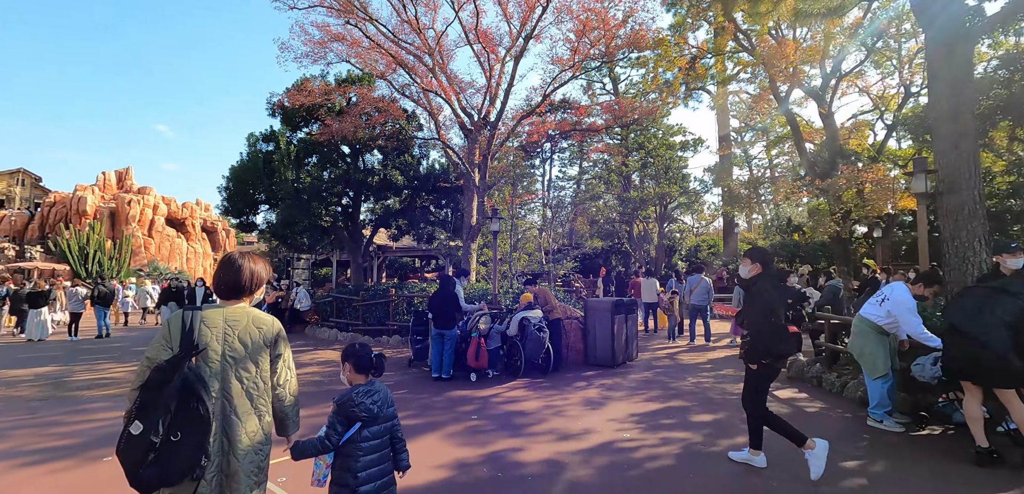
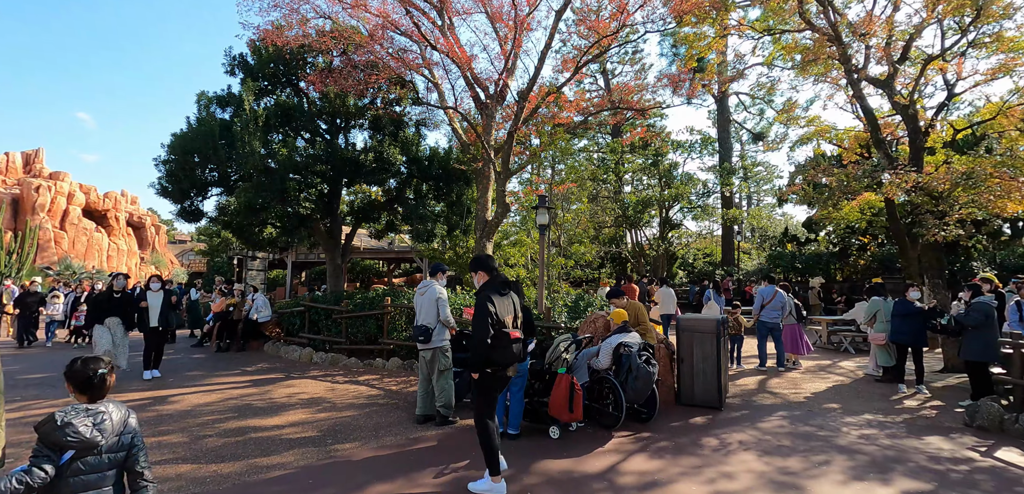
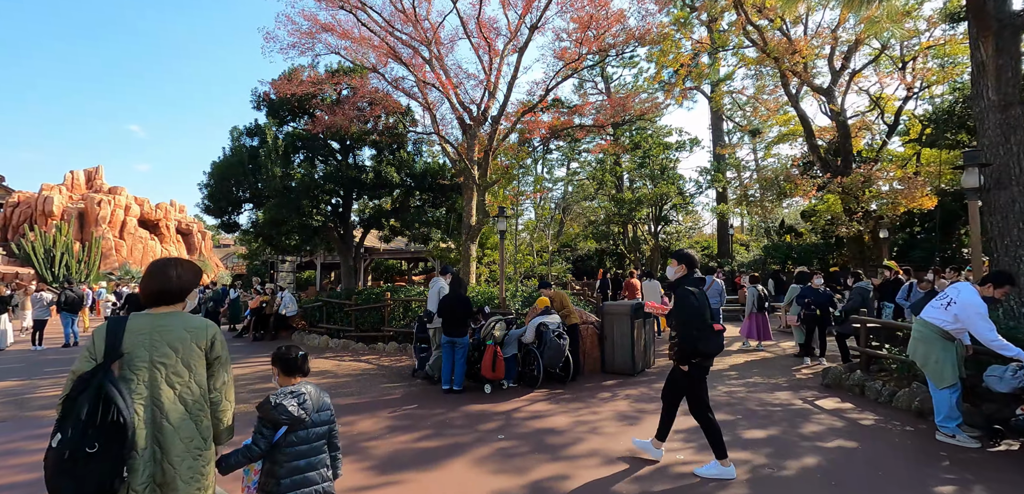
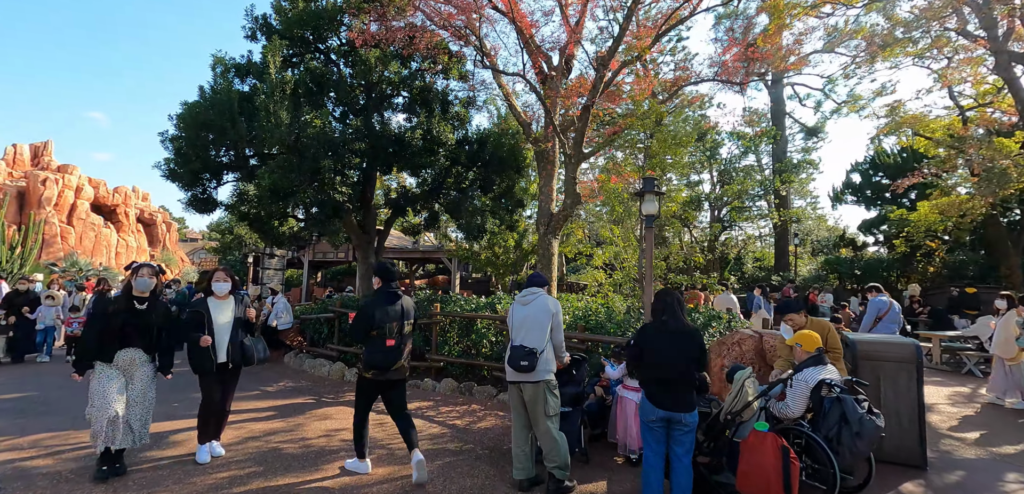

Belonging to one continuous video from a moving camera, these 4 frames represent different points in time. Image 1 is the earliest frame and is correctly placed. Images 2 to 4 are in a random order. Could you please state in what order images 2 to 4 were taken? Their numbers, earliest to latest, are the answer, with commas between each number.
3, 2, 4
